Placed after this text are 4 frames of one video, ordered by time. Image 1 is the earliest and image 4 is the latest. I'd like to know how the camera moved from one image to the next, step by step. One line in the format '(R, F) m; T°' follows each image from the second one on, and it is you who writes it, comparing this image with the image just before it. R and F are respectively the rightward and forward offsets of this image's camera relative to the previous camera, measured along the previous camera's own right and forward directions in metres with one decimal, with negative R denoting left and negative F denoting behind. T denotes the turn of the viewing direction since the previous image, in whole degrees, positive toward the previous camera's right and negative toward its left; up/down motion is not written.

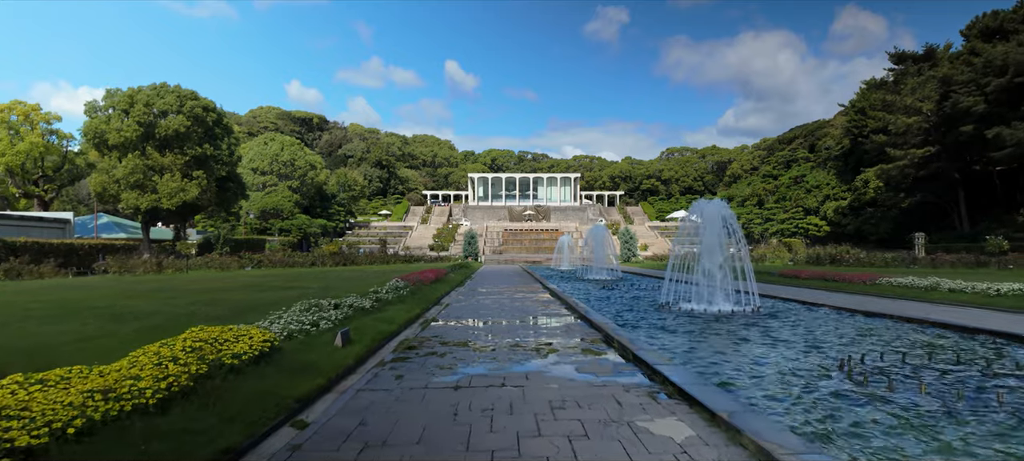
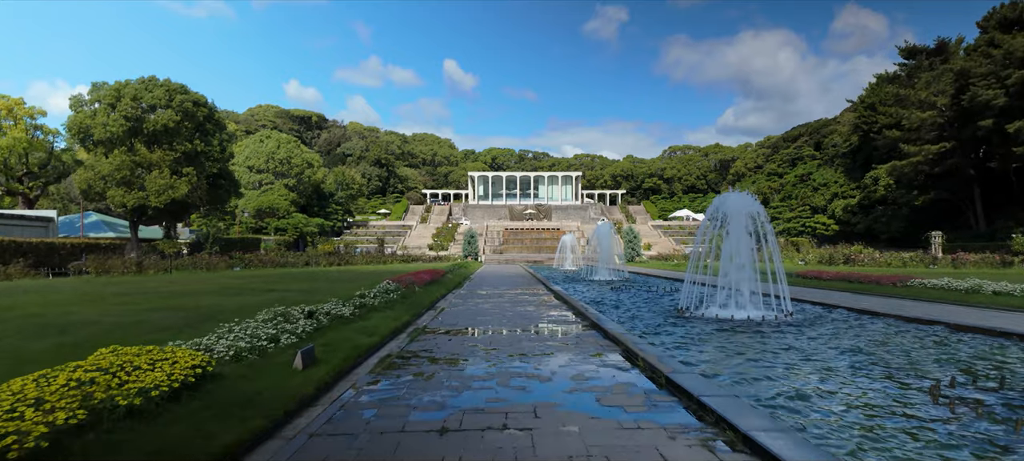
(0.0, +1.3) m; 0°
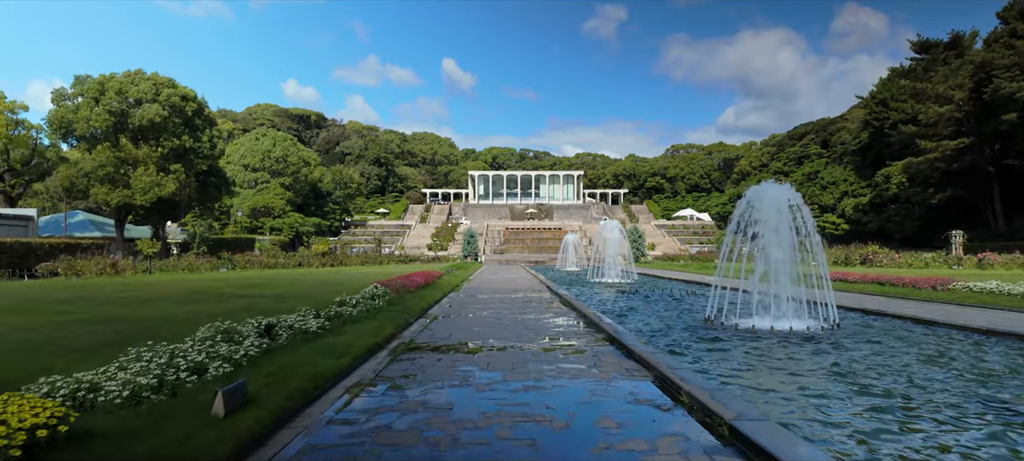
(0.0, +1.4) m; 0°
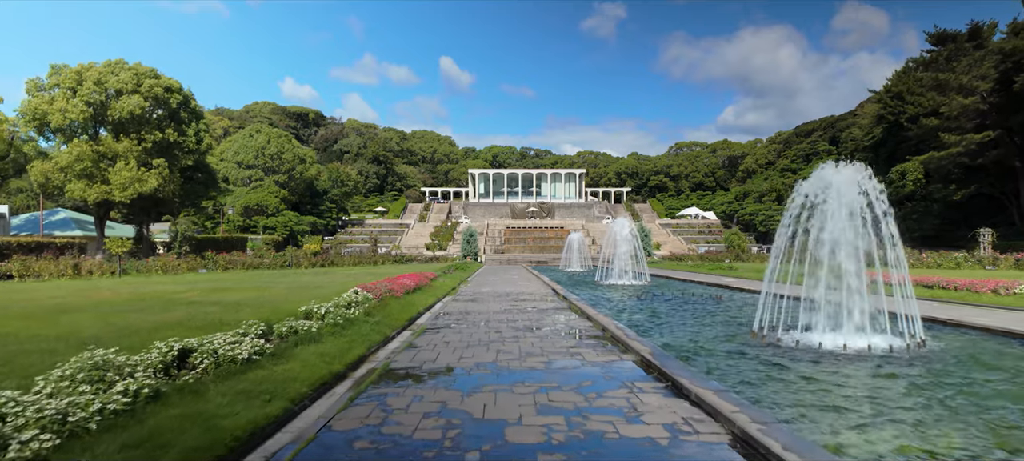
(0.0, +1.8) m; 0°
